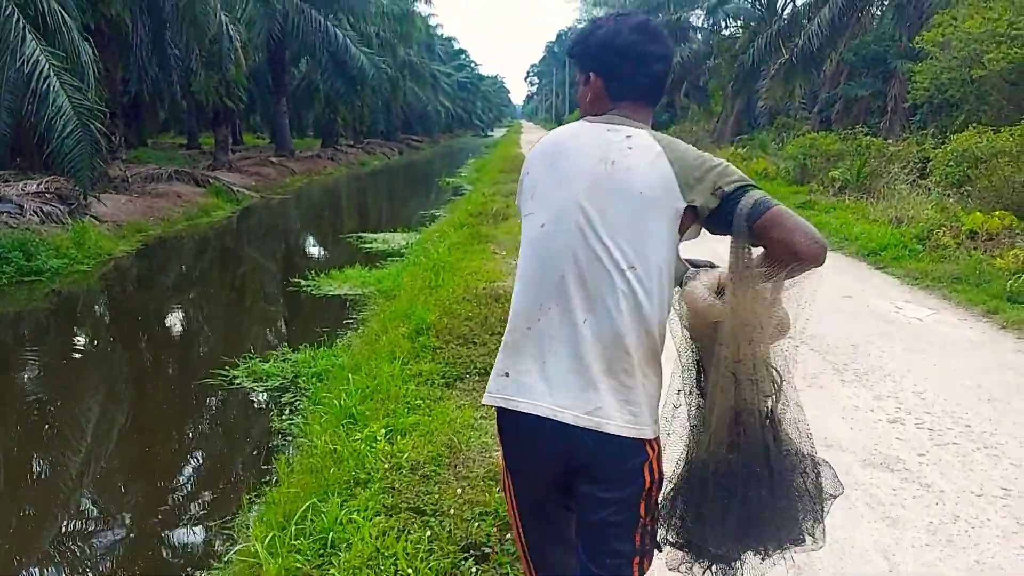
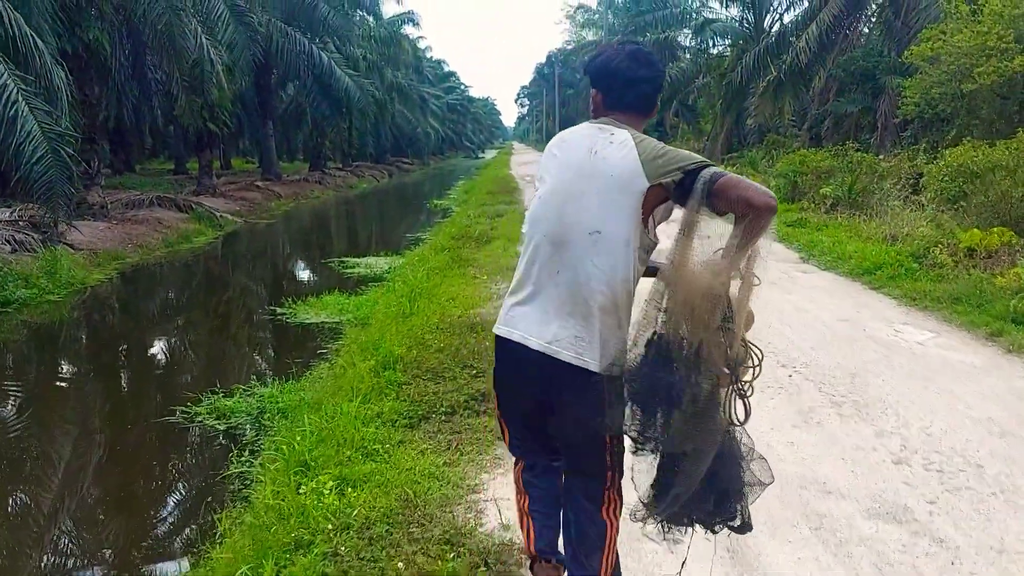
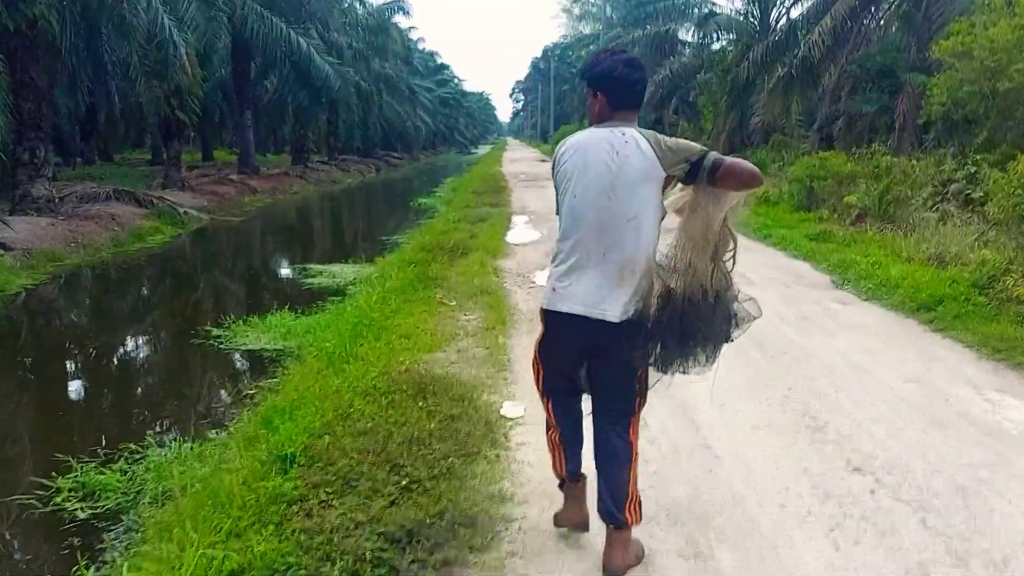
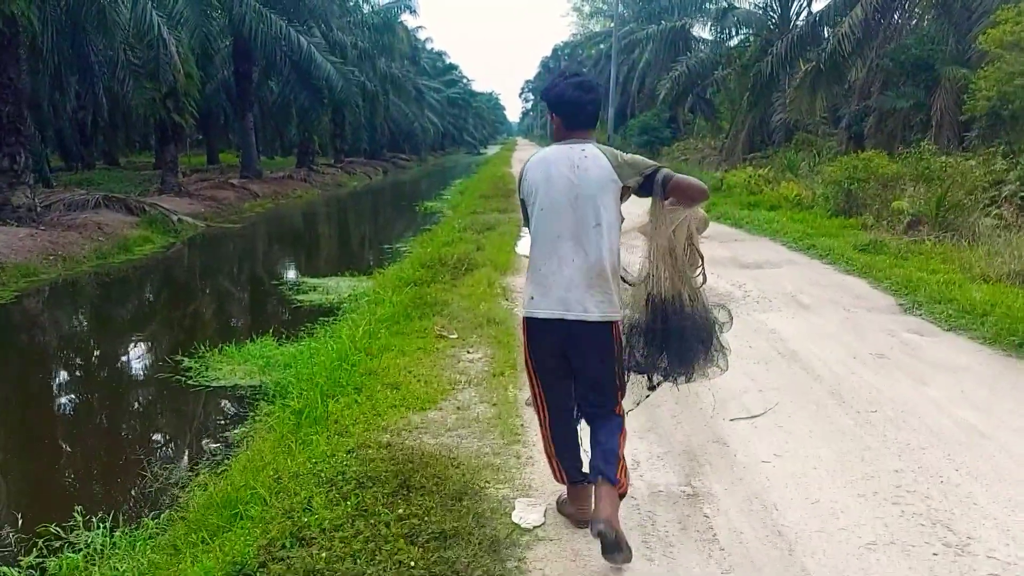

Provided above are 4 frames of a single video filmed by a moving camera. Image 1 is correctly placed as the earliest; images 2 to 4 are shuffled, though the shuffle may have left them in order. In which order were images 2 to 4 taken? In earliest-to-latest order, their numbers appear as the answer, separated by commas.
2, 3, 4
